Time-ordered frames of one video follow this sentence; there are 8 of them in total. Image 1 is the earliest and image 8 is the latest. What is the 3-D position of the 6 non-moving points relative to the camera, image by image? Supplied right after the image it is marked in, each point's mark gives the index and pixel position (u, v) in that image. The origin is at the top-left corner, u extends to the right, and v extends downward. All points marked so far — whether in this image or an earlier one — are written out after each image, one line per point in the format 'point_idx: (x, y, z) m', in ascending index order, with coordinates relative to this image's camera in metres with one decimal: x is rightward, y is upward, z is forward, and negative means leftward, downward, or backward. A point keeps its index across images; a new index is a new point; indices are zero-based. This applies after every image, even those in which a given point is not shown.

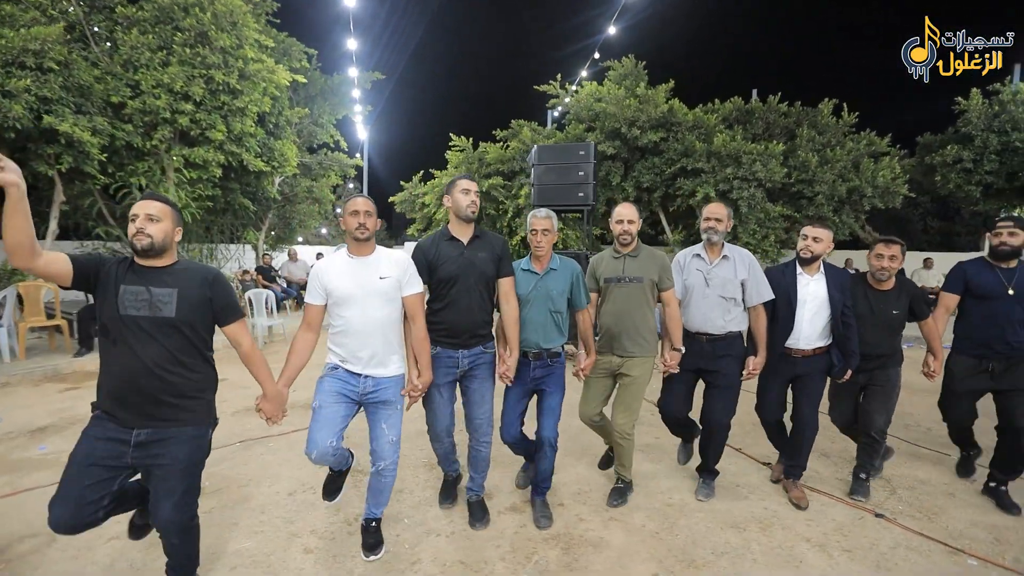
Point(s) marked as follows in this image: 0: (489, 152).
0: (-0.5, +3.1, +10.9) m
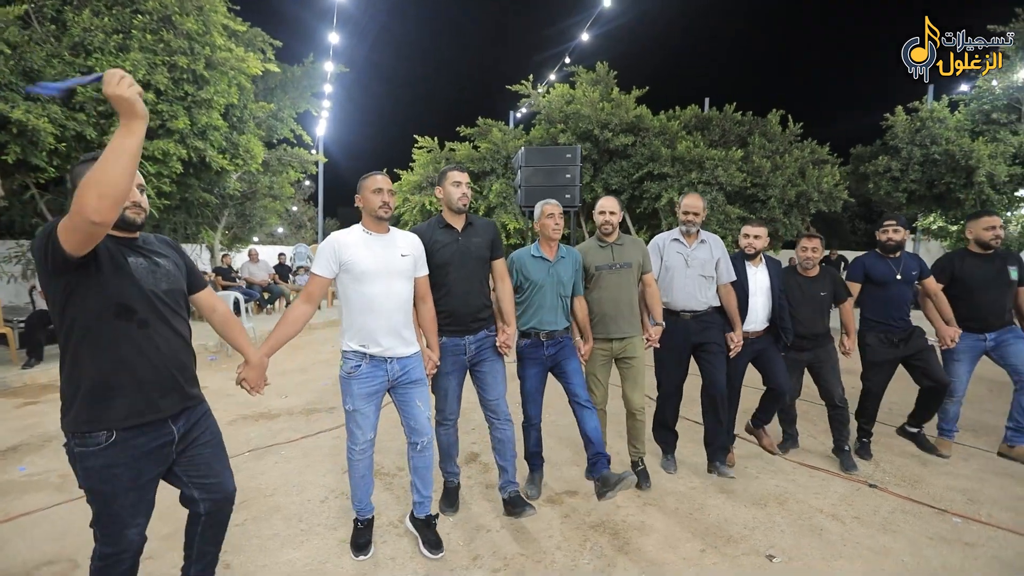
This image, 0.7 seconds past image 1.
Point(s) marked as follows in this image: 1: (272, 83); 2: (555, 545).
0: (-1.2, +3.2, +10.8) m
1: (-4.8, +4.1, +9.3) m
2: (+0.2, -1.4, +2.6) m
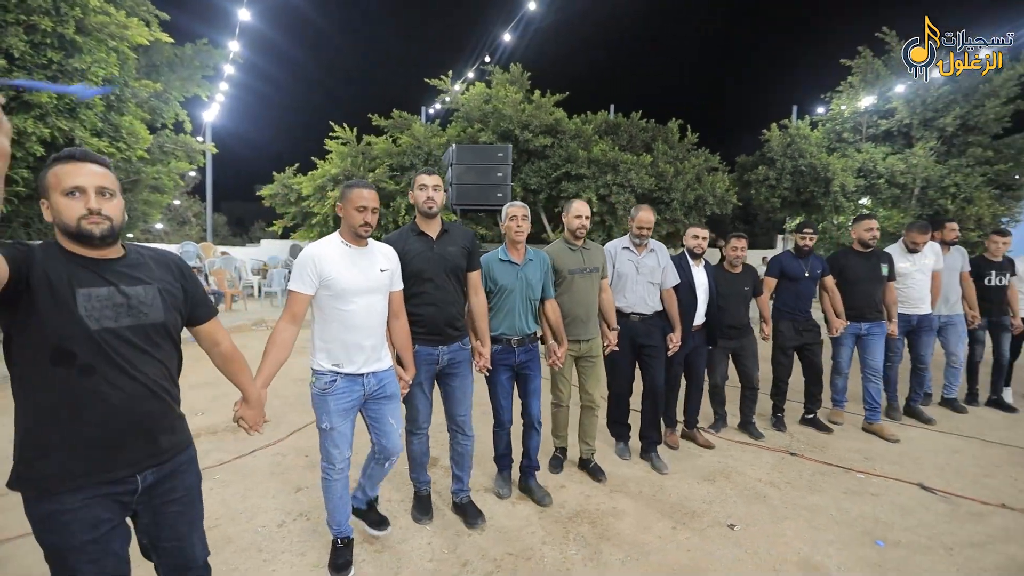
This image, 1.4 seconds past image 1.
0: (-3.0, +3.1, +10.4) m
1: (-6.2, +4.0, +8.1) m
2: (+0.2, -1.4, +2.6) m
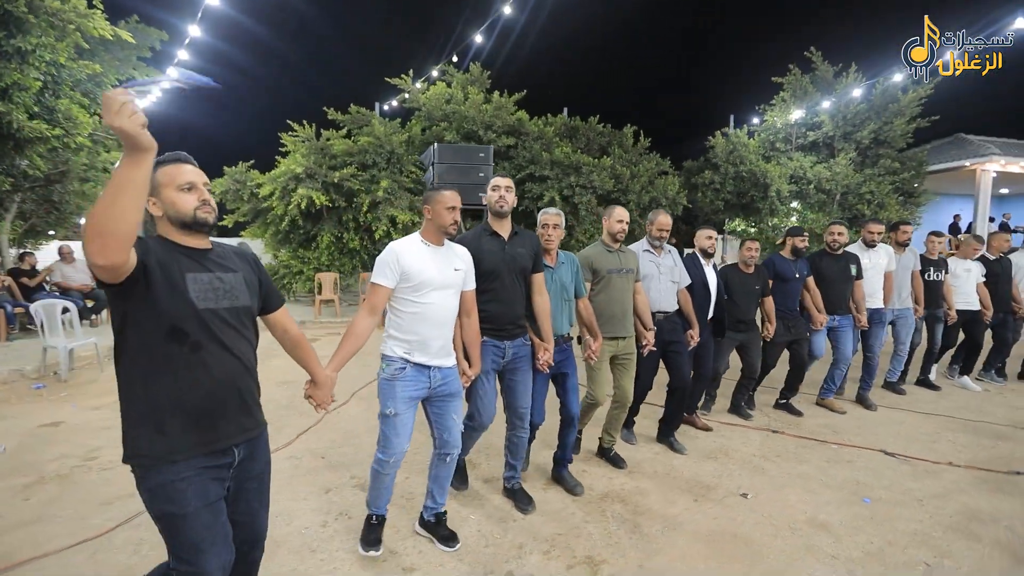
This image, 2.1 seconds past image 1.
0: (-3.8, +3.2, +10.1) m
1: (-6.7, +4.0, +7.4) m
2: (+0.4, -1.4, +2.8) m
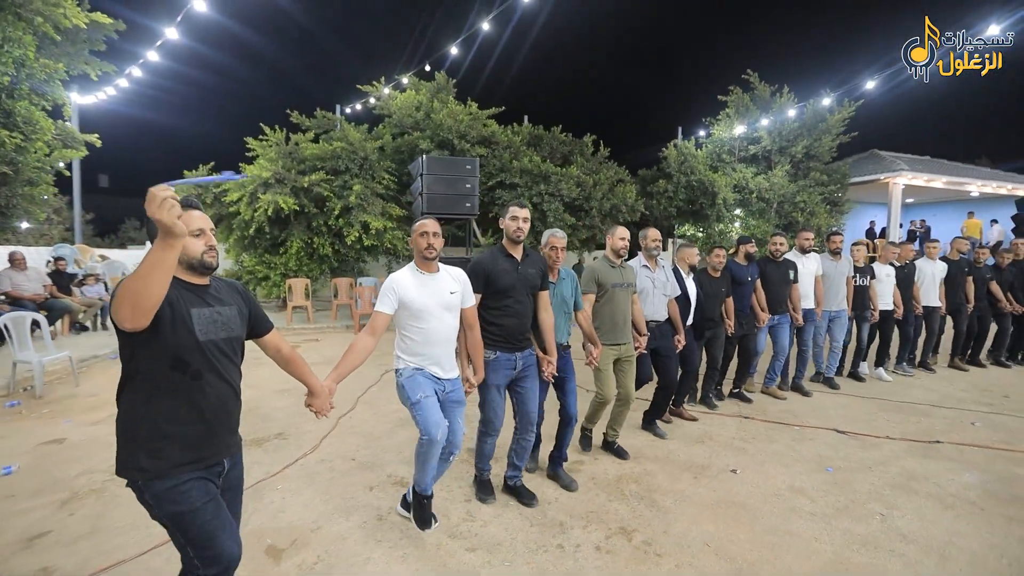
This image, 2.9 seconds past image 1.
0: (-4.4, +3.0, +10.0) m
1: (-7.0, +3.8, +7.0) m
2: (+0.6, -1.4, +3.2) m
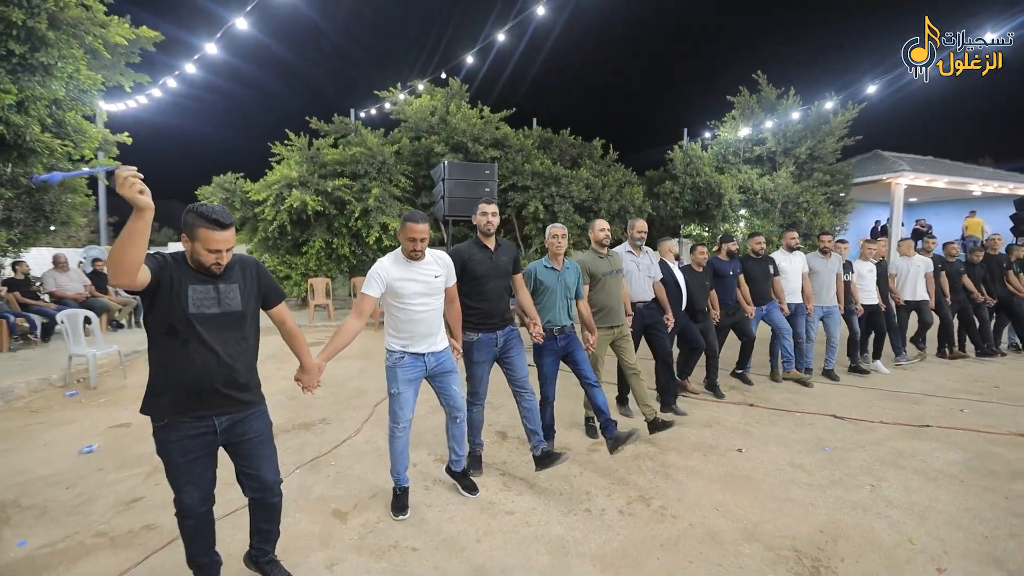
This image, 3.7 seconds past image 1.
0: (-4.1, +3.0, +10.4) m
1: (-6.8, +3.8, +7.5) m
2: (+0.9, -1.4, +3.6) m
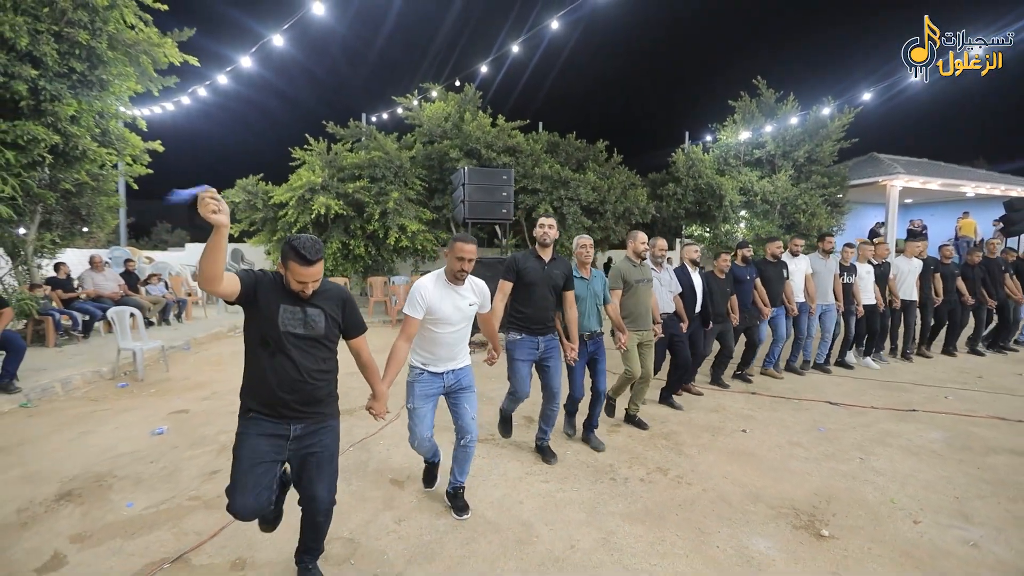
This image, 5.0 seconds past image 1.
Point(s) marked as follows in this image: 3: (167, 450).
0: (-3.9, +3.1, +10.9) m
1: (-6.5, +3.8, +7.9) m
2: (+1.1, -1.4, +4.0) m
3: (-3.0, -1.4, +4.0) m
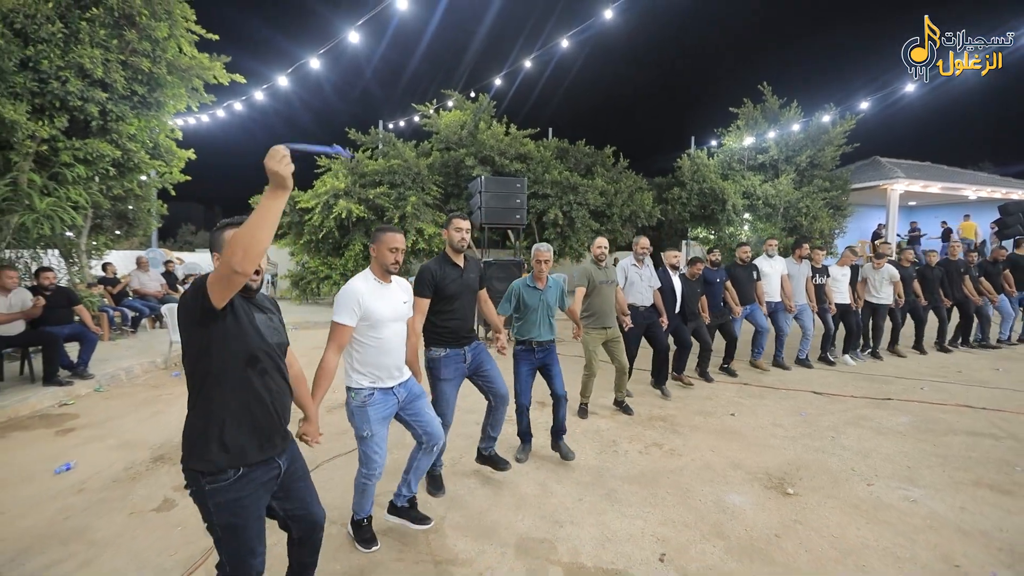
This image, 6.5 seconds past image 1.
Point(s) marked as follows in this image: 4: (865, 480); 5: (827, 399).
0: (-3.6, +3.1, +11.5) m
1: (-6.3, +3.9, +8.6) m
2: (+1.3, -1.4, +4.6) m
3: (-2.8, -1.4, +4.7) m
4: (+2.7, -1.5, +3.5) m
5: (+3.7, -1.3, +5.4) m
